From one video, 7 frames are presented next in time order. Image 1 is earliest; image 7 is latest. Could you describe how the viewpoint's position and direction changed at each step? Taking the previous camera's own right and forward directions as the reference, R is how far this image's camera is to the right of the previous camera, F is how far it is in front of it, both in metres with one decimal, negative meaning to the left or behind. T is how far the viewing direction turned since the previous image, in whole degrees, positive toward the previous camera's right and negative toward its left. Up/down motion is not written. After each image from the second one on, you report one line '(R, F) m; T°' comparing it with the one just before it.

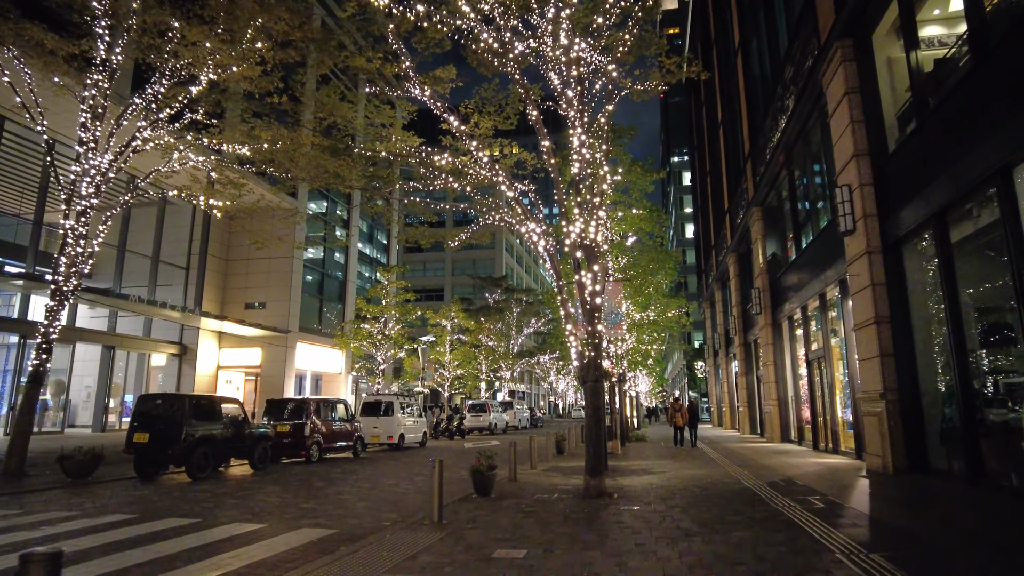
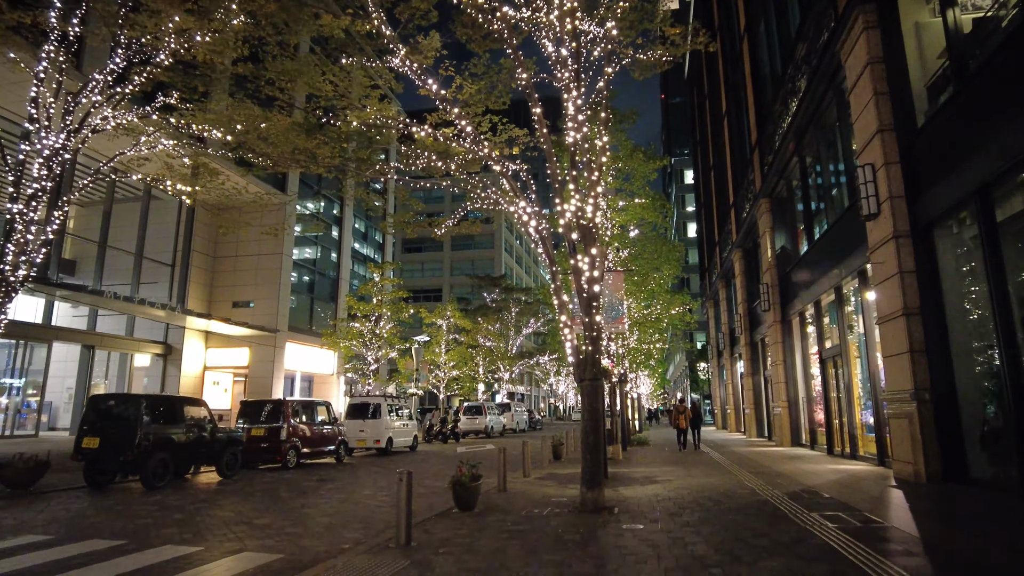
(+0.2, +1.1) m; 0°
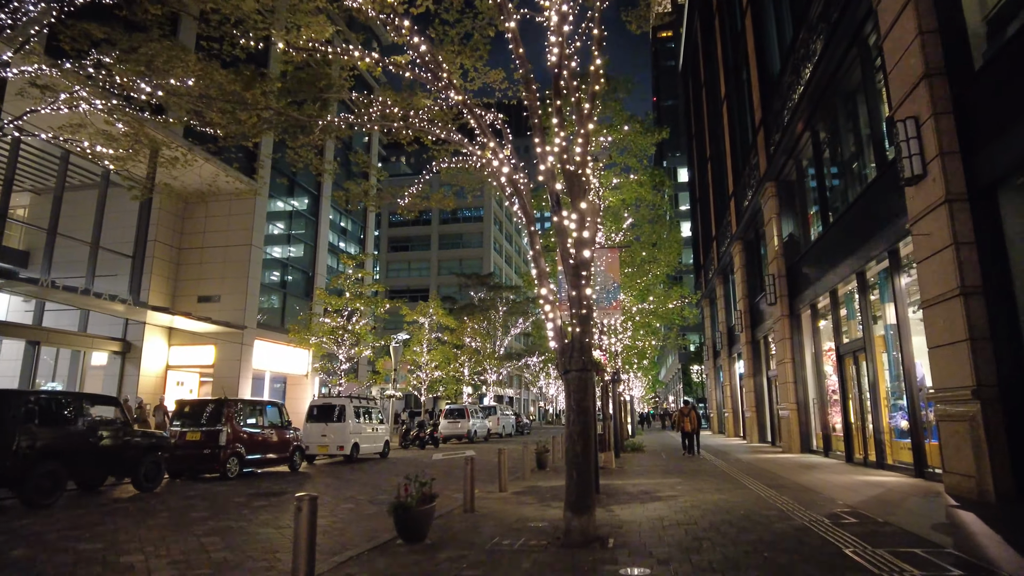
(+0.3, +2.0) m; +1°
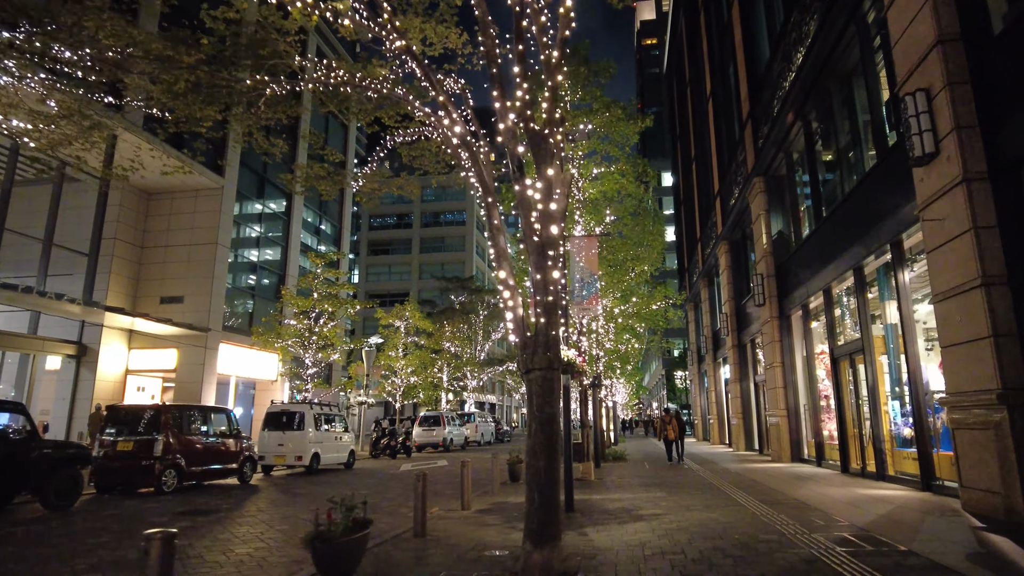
(+0.3, +1.1) m; +1°
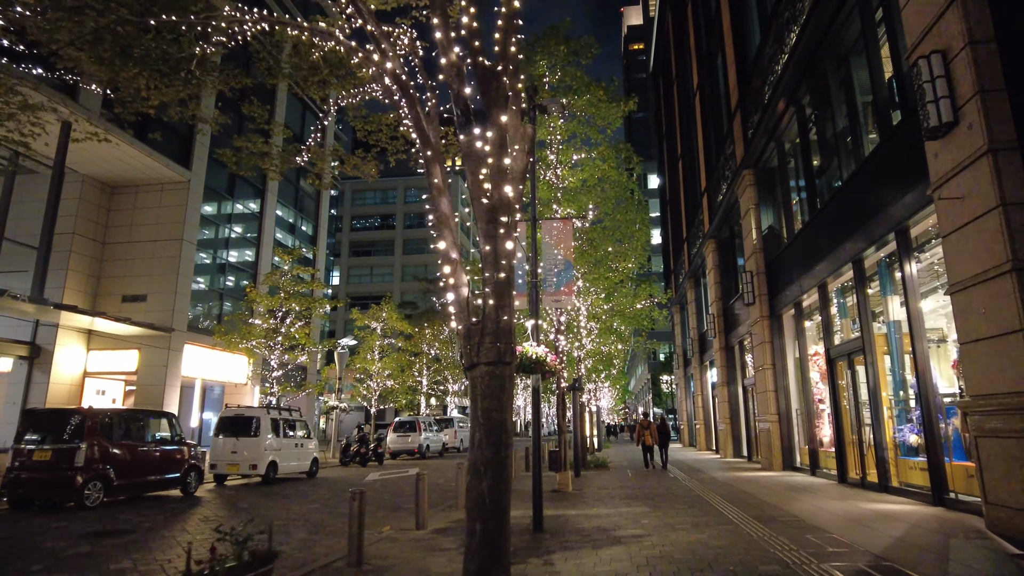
(+0.3, +1.1) m; +1°
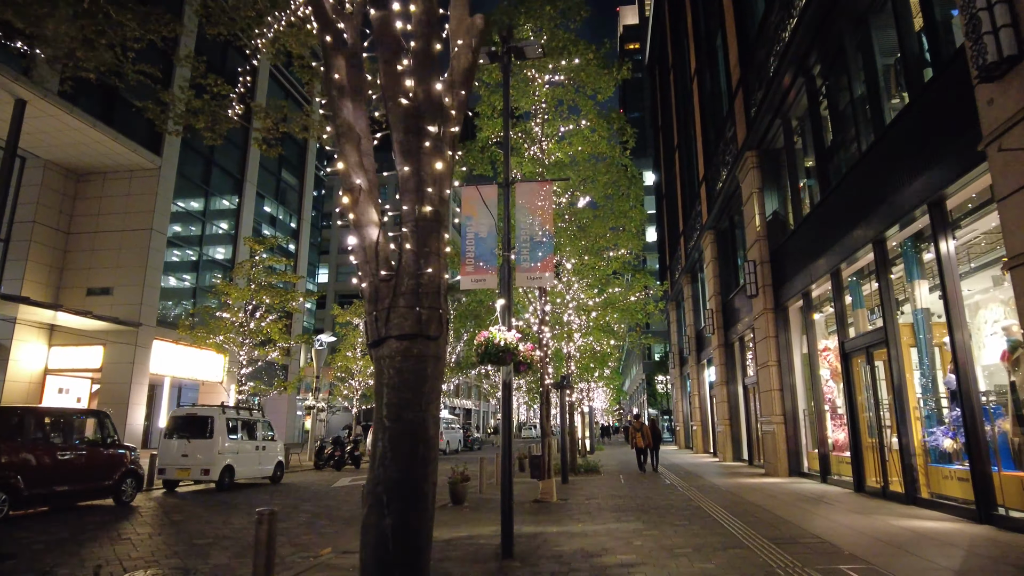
(+0.3, +1.4) m; 0°
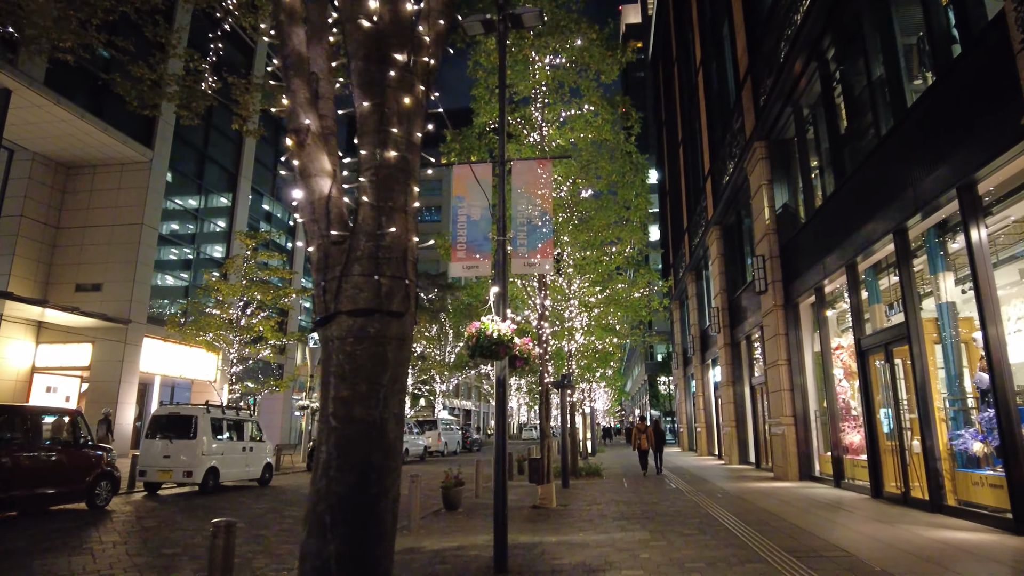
(+0.1, +0.6) m; 0°
